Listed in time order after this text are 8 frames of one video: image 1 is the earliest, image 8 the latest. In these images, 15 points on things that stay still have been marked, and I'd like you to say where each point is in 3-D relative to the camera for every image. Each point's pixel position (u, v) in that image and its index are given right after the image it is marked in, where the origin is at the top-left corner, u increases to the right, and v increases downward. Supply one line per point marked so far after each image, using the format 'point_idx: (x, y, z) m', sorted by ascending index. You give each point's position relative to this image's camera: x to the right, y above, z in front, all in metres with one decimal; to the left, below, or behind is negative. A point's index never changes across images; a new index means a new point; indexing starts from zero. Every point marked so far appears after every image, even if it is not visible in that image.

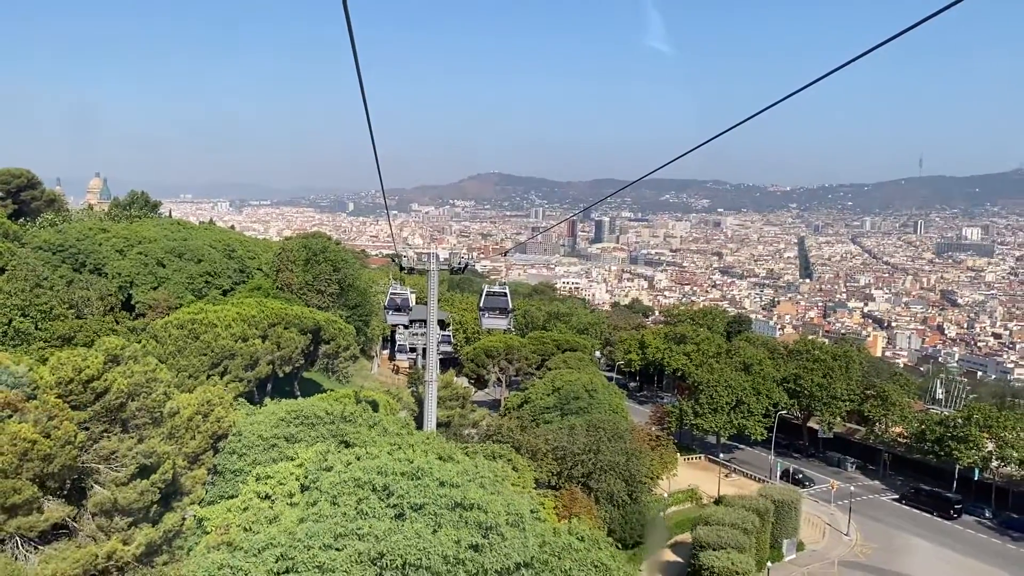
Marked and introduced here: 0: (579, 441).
0: (+1.3, -3.0, +15.2) m
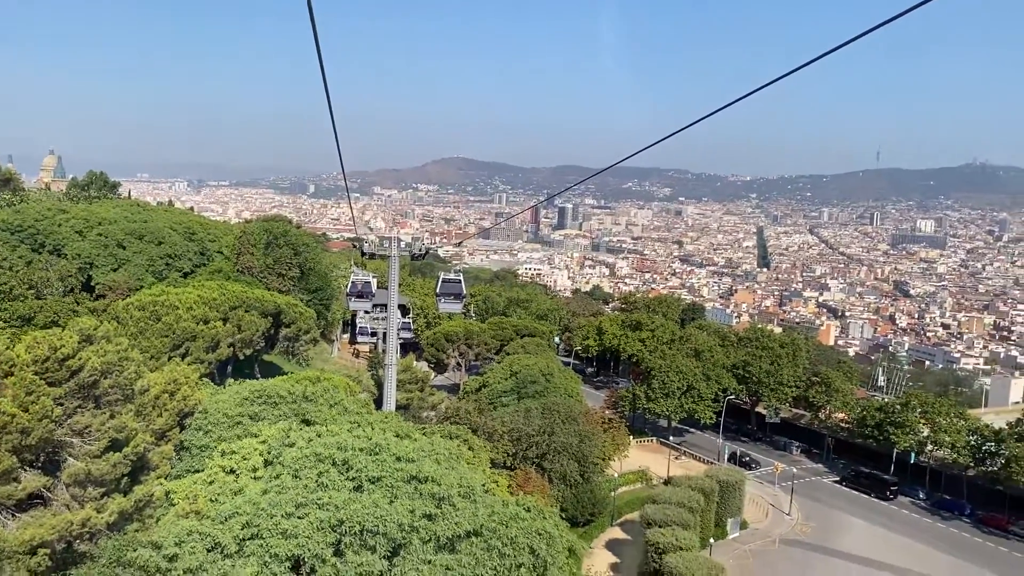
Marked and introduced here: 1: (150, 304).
0: (+0.5, -2.8, +15.8) m
1: (-7.9, -0.3, +16.9) m
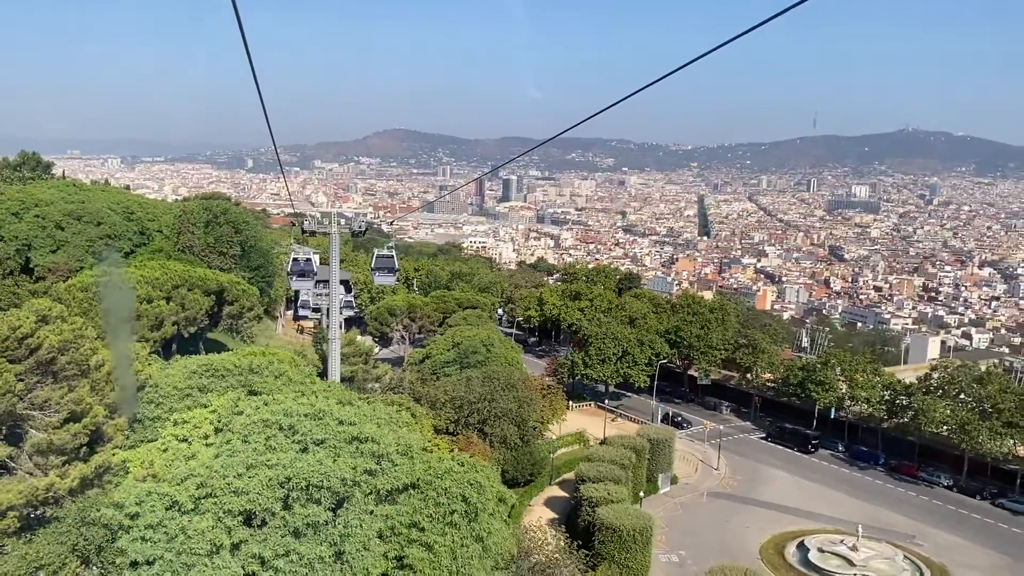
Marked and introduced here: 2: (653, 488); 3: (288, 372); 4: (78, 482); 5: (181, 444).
0: (-0.8, -2.2, +16.5) m
1: (-9.3, +0.1, +17.1) m
2: (+3.3, -4.7, +18.0) m
3: (-3.3, -1.2, +11.4) m
4: (-4.5, -2.0, +8.0) m
5: (-3.7, -1.7, +8.7) m
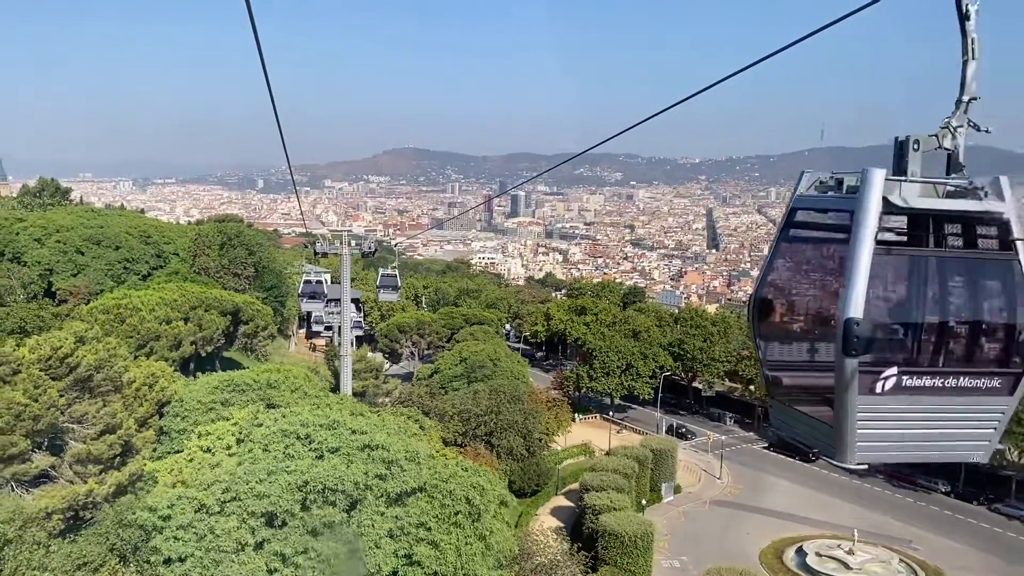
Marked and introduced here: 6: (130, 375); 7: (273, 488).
0: (-0.7, -2.6, +17.2) m
1: (-9.2, -0.4, +17.8) m
2: (+3.5, -5.0, +18.6) m
3: (-3.2, -1.6, +12.1) m
4: (-4.5, -2.2, +8.7) m
5: (-3.7, -2.0, +9.3) m
6: (-5.4, -1.2, +11.0) m
7: (-2.4, -2.0, +7.9) m
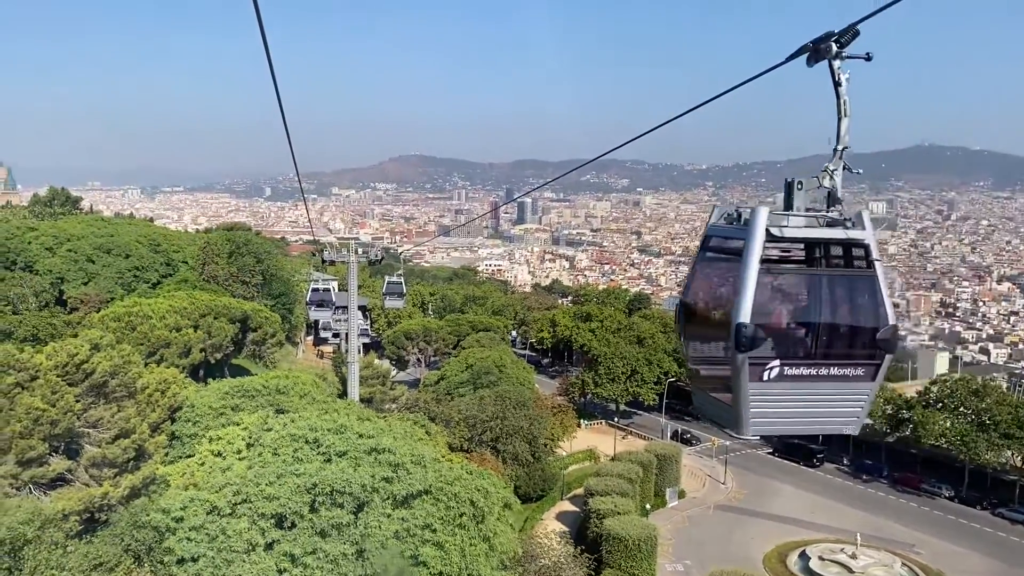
0: (-0.6, -2.7, +17.4) m
1: (-9.1, -0.6, +18.1) m
2: (+3.6, -5.2, +18.7) m
3: (-3.2, -1.7, +12.3) m
4: (-4.5, -2.3, +8.9) m
5: (-3.7, -2.1, +9.6) m
6: (-5.3, -1.4, +11.2) m
7: (-2.4, -2.1, +8.1) m
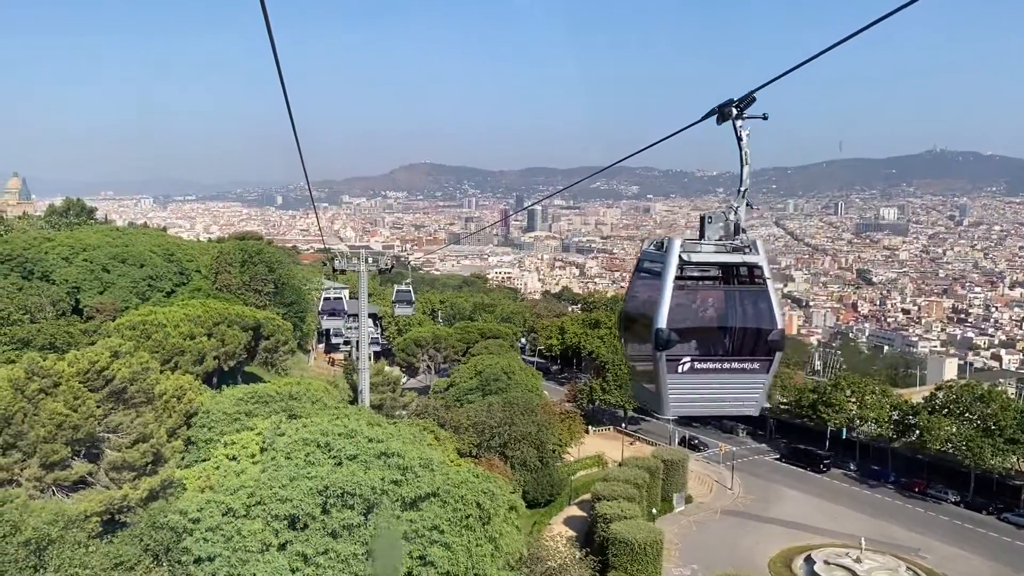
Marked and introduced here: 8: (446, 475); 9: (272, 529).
0: (-0.4, -2.9, +17.6) m
1: (-8.9, -0.8, +18.5) m
2: (+3.8, -5.3, +18.9) m
3: (-3.1, -1.8, +12.6) m
4: (-4.4, -2.5, +9.3) m
5: (-3.6, -2.2, +9.9) m
6: (-5.2, -1.5, +11.5) m
7: (-2.4, -2.2, +8.4) m
8: (-0.8, -2.3, +9.3) m
9: (-2.5, -2.5, +8.2) m
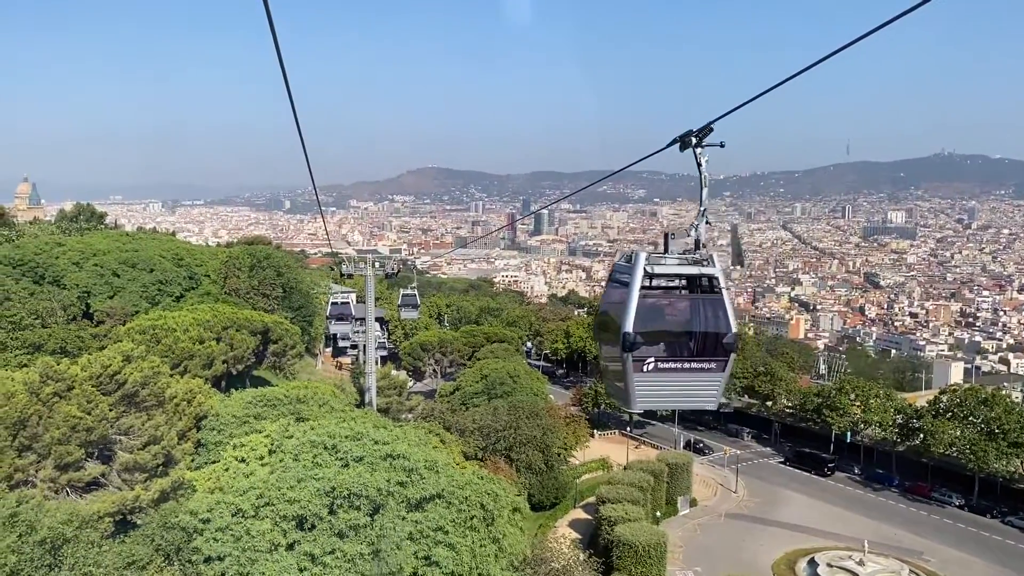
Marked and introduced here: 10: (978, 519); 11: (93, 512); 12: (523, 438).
0: (-0.3, -3.0, +17.8) m
1: (-8.8, -1.0, +18.8) m
2: (+3.9, -5.5, +19.0) m
3: (-3.0, -1.9, +12.8) m
4: (-4.3, -2.5, +9.4) m
5: (-3.5, -2.3, +10.1) m
6: (-5.2, -1.6, +11.7) m
7: (-2.3, -2.3, +8.5) m
8: (-0.8, -2.3, +9.5) m
9: (-2.5, -2.6, +8.3) m
10: (+11.0, -5.4, +18.2) m
11: (-4.7, -2.5, +8.7) m
12: (+0.2, -3.4, +17.3) m
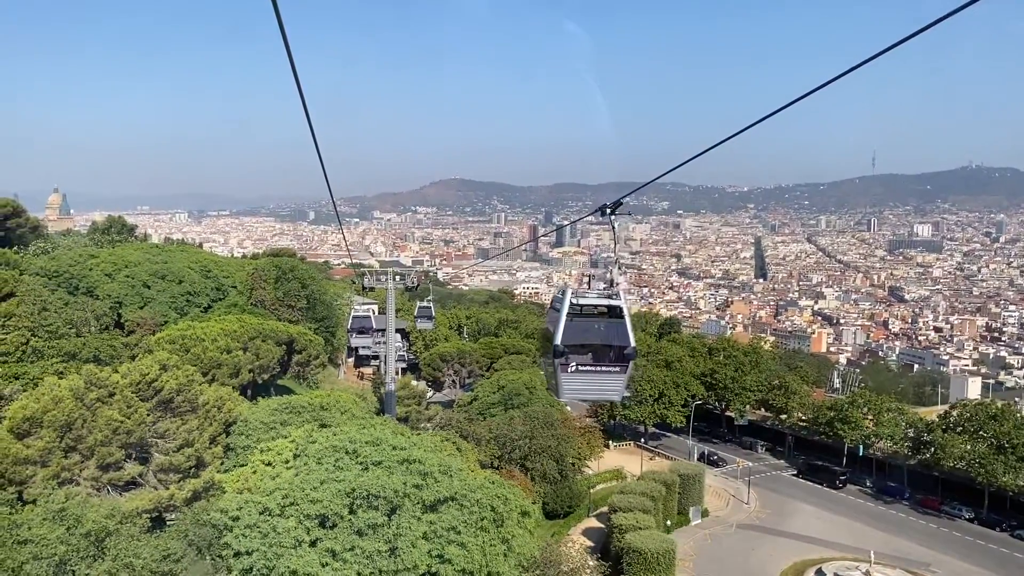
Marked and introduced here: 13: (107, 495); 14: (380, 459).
0: (+0.1, -3.3, +18.3) m
1: (-8.4, -1.2, +19.6) m
2: (+4.3, -5.8, +19.4) m
3: (-2.8, -2.1, +13.4) m
4: (-4.2, -2.7, +10.1) m
5: (-3.4, -2.5, +10.7) m
6: (-5.0, -1.8, +12.4) m
7: (-2.2, -2.4, +9.1) m
8: (-0.6, -2.5, +10.0) m
9: (-2.4, -2.8, +8.9) m
10: (+11.3, -5.8, +18.4) m
11: (-4.6, -2.7, +9.3) m
12: (+0.6, -3.7, +17.9) m
13: (-5.4, -2.7, +10.2) m
14: (-1.7, -2.2, +10.0) m
